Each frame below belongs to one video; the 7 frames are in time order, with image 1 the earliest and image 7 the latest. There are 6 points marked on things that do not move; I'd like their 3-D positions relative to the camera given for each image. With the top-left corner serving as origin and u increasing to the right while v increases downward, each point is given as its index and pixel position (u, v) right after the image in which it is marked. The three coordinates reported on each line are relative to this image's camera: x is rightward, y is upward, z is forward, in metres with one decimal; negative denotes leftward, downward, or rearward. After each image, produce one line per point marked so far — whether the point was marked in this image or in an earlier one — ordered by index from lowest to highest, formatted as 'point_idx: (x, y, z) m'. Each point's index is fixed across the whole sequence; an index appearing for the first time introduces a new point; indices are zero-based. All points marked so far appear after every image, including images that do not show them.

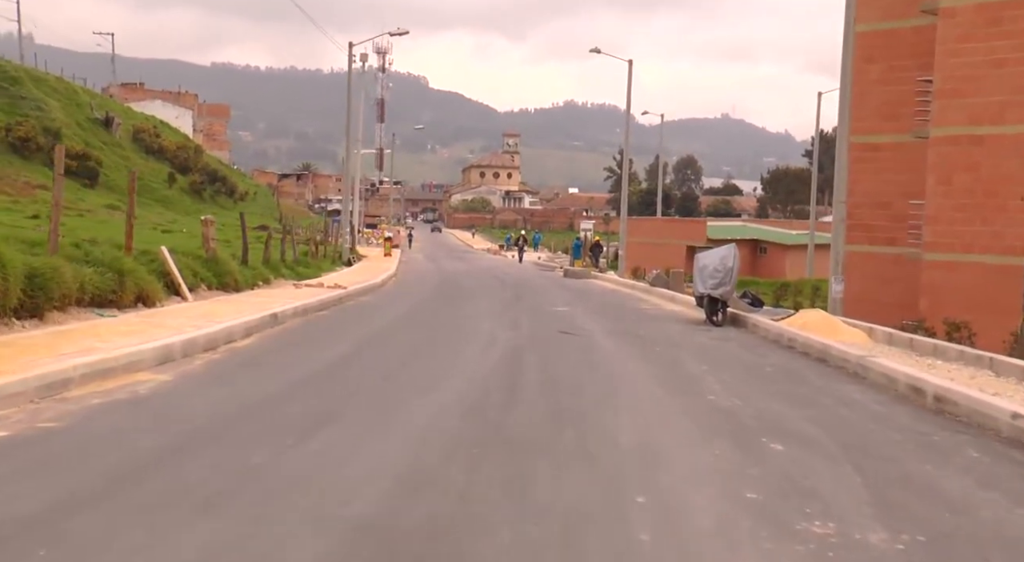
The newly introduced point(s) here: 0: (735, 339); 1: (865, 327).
0: (+3.6, -1.0, +18.7) m
1: (+5.9, -0.8, +18.9) m
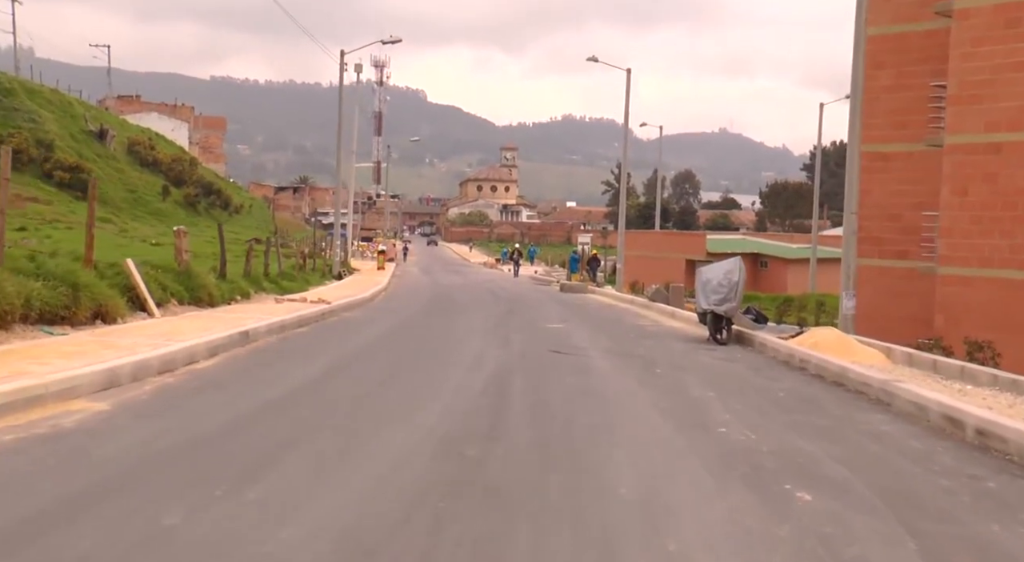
0: (+3.5, -1.2, +17.3) m
1: (+5.8, -1.0, +17.6) m
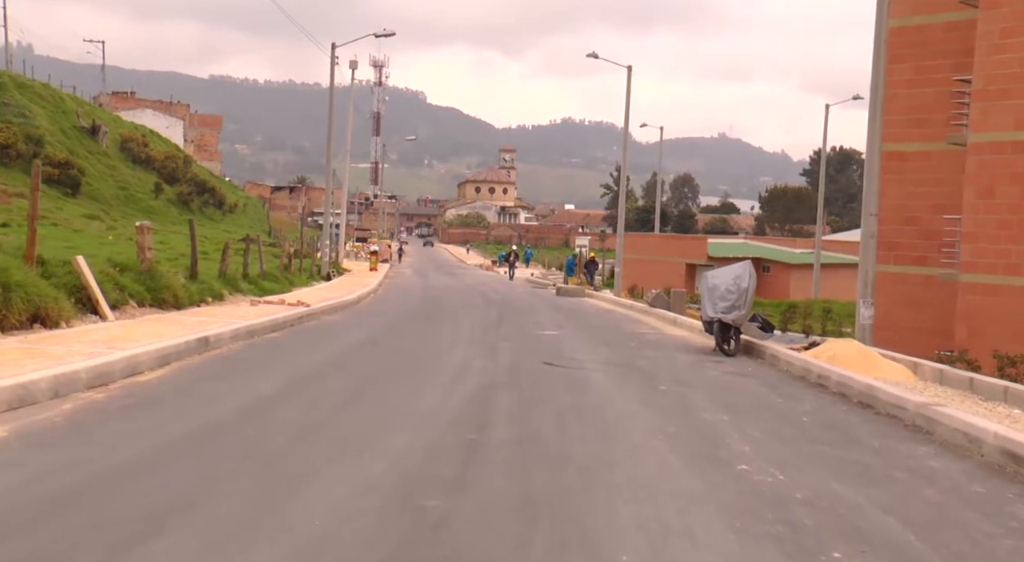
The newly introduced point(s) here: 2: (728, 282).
0: (+3.3, -1.3, +15.7) m
1: (+5.6, -1.1, +16.0) m
2: (+3.6, 0.0, +19.1) m
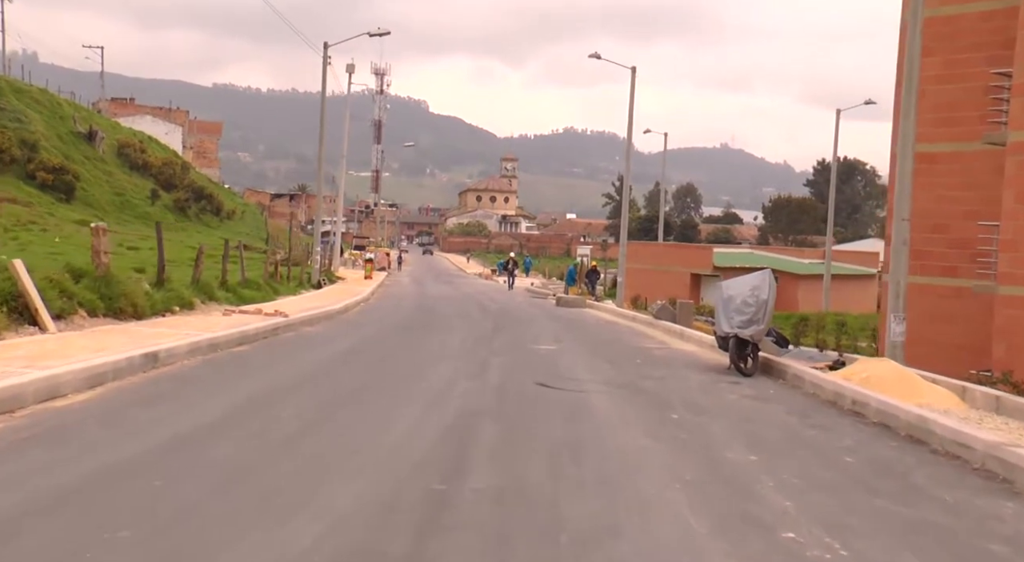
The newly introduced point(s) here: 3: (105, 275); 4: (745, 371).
0: (+3.2, -1.4, +13.8) m
1: (+5.5, -1.3, +14.0) m
2: (+3.5, -0.2, +17.2) m
3: (-6.6, +0.1, +18.3) m
4: (+3.5, -1.4, +17.0) m
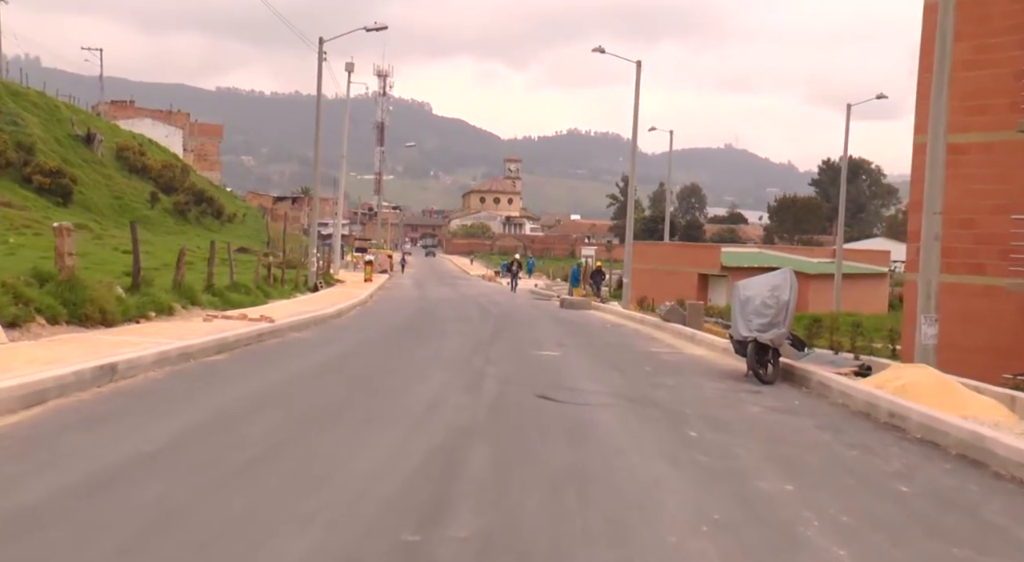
0: (+3.2, -1.4, +12.4) m
1: (+5.4, -1.3, +12.6) m
2: (+3.5, -0.2, +15.8) m
3: (-6.6, 0.0, +17.0) m
4: (+3.5, -1.3, +15.6) m
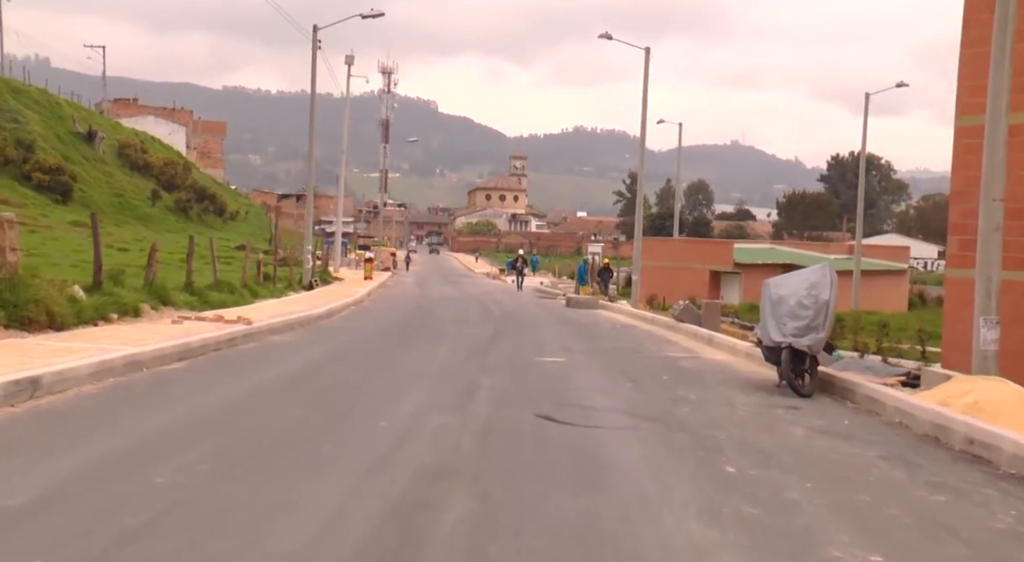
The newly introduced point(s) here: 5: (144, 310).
0: (+3.1, -1.4, +10.3) m
1: (+5.4, -1.2, +10.6) m
2: (+3.5, -0.1, +13.7) m
3: (-6.6, +0.1, +15.0) m
4: (+3.4, -1.3, +13.5) m
5: (-6.3, -0.5, +19.4) m
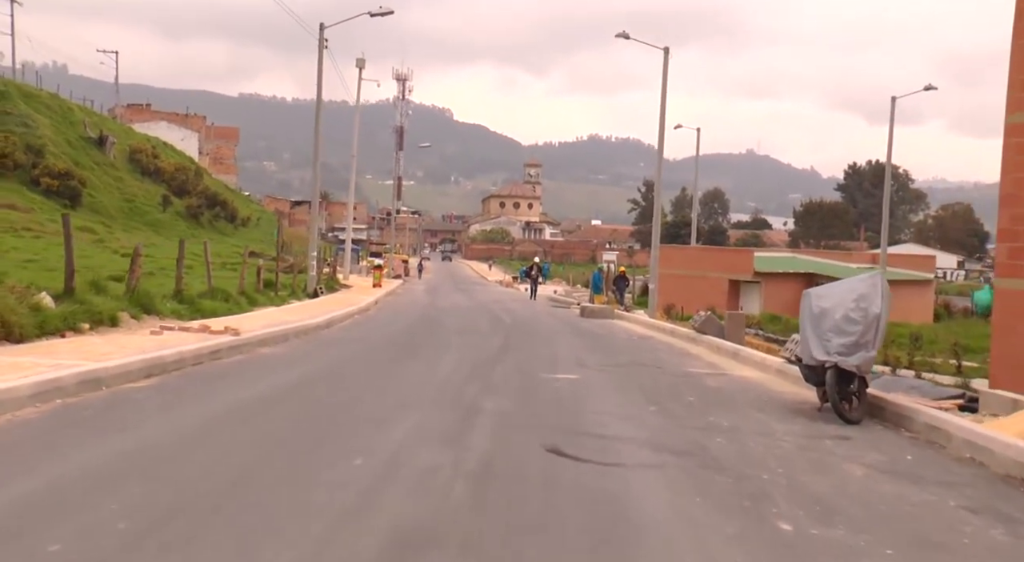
0: (+3.1, -1.5, +8.7) m
1: (+5.4, -1.3, +8.9) m
2: (+3.6, -0.3, +12.1) m
3: (-6.5, 0.0, +13.5) m
4: (+3.5, -1.4, +11.9) m
5: (-6.1, -0.6, +17.9) m
